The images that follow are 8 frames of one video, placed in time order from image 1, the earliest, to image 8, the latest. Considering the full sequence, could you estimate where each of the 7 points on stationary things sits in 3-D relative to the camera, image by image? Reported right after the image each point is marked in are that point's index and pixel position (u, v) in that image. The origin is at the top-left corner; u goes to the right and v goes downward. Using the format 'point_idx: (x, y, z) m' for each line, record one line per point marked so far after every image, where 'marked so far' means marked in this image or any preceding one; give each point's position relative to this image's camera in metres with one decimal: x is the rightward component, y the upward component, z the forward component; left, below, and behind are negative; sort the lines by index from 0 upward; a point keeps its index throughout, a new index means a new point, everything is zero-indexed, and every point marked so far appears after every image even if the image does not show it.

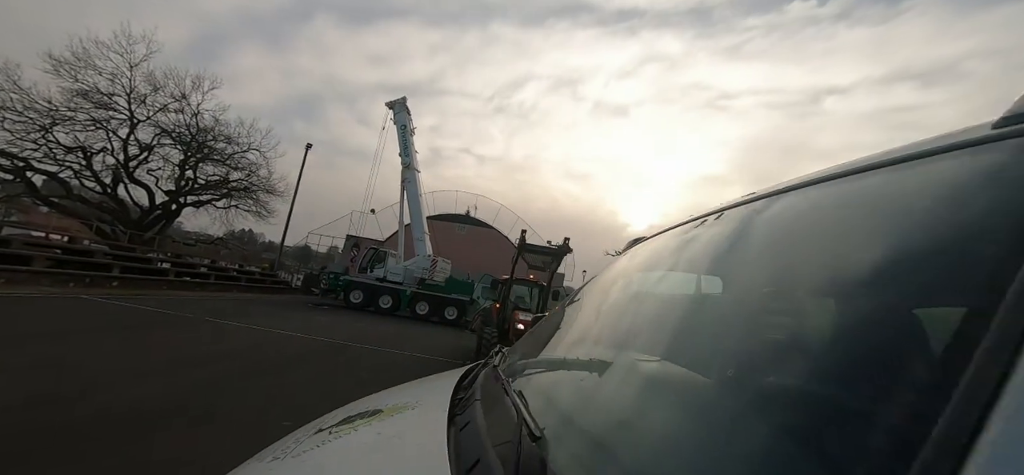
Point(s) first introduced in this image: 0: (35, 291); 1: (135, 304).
0: (-12.9, -1.5, +11.2) m
1: (-11.6, -2.0, +12.7) m
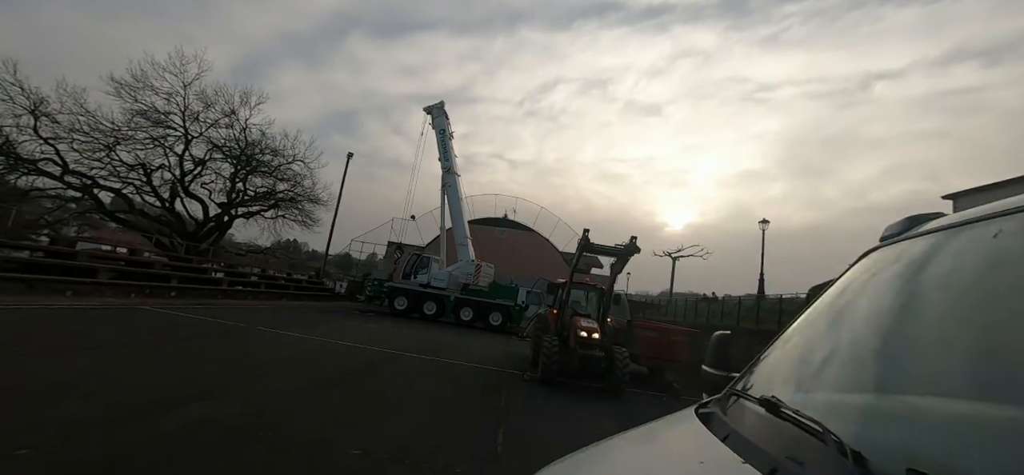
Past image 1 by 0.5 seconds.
0: (-11.4, -1.8, +11.4) m
1: (-10.0, -2.4, +12.8) m
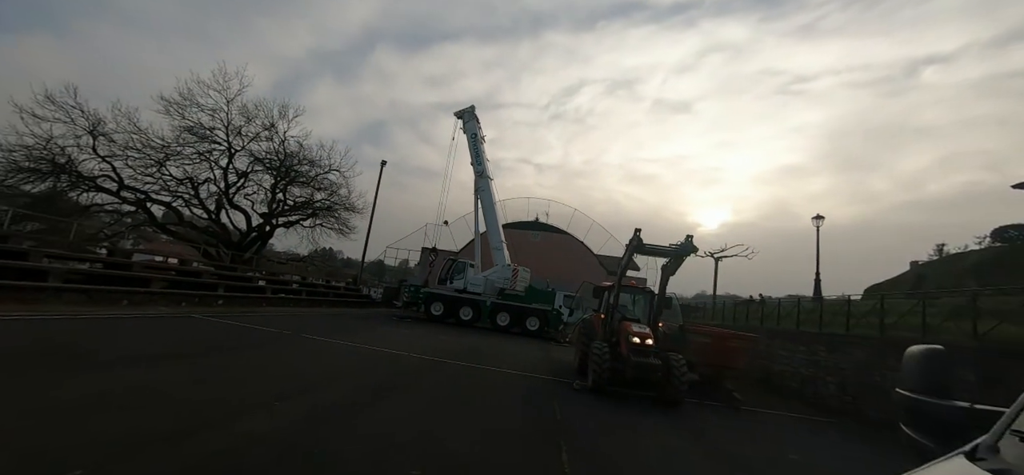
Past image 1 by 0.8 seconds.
0: (-10.2, -2.1, +11.7) m
1: (-8.6, -2.7, +13.0) m
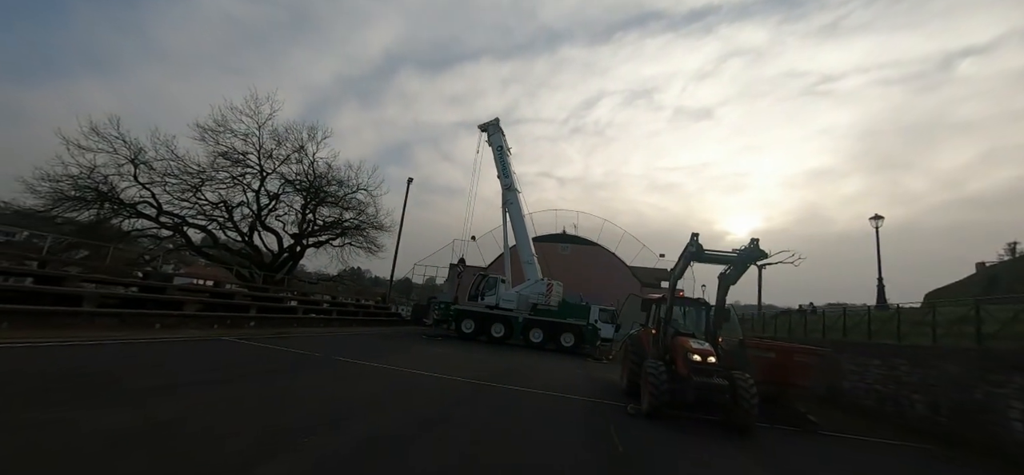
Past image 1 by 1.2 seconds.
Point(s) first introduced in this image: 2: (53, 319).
0: (-9.1, -2.7, +11.5) m
1: (-7.5, -3.3, +12.7) m
2: (-10.2, -1.8, +9.2) m
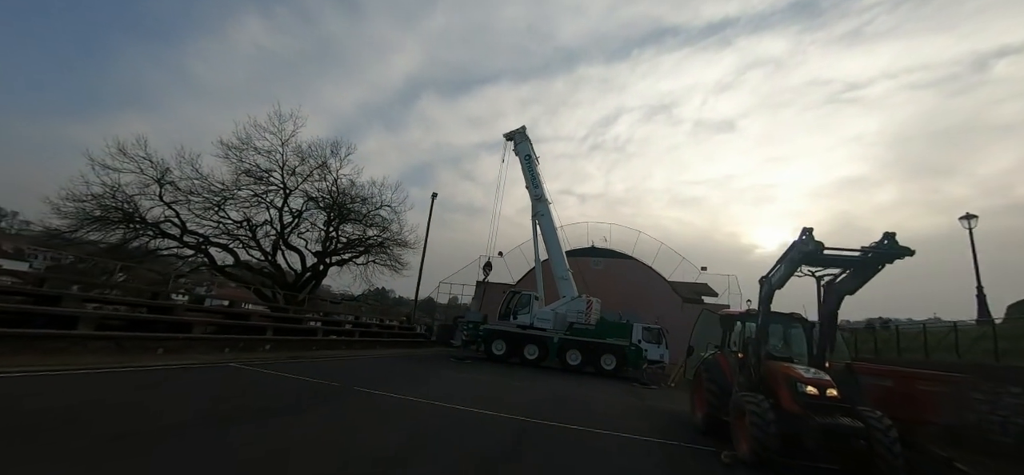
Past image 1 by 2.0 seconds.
0: (-7.9, -3.1, +10.3) m
1: (-6.3, -3.6, +11.4) m
2: (-9.2, -2.1, +8.1) m
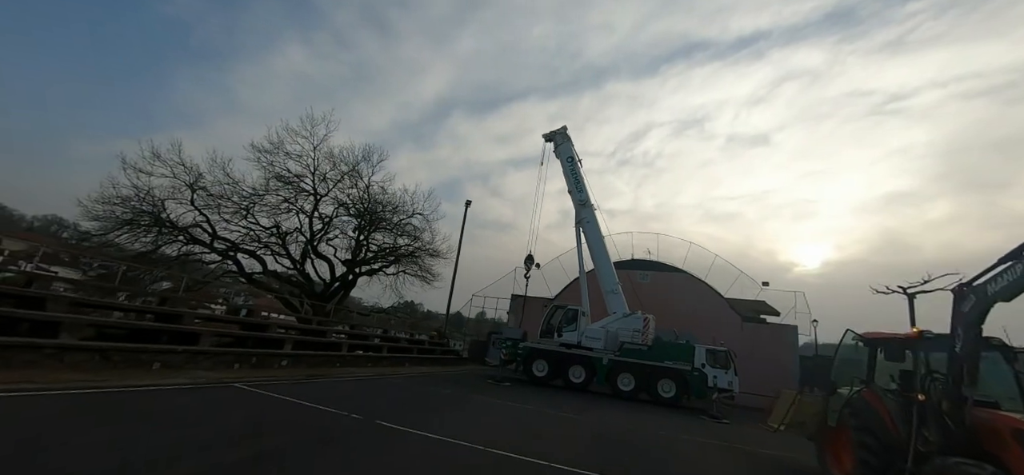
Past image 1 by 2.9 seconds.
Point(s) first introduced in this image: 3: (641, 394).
0: (-6.7, -3.0, +8.7) m
1: (-4.9, -3.6, +9.7) m
2: (-8.1, -1.9, +6.7) m
3: (+5.5, -6.6, +17.4) m
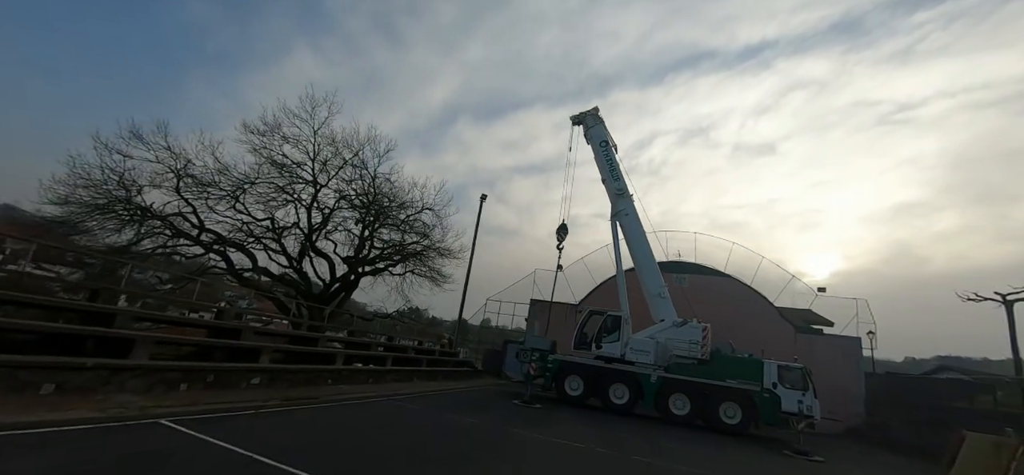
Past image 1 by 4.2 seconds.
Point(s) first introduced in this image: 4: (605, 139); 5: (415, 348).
0: (-5.7, -2.5, +5.9) m
1: (-4.0, -3.1, +6.8) m
2: (-7.2, -1.3, +3.9) m
3: (+6.5, -6.3, +14.4) m
4: (+4.6, +4.7, +19.9) m
5: (-4.6, -5.2, +19.7) m
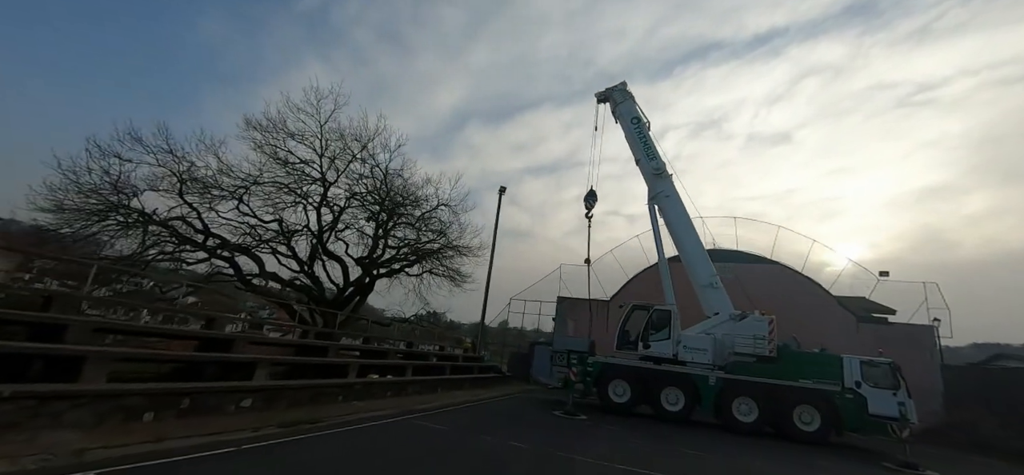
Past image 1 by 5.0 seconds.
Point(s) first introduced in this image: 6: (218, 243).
0: (-4.9, -2.3, +4.3) m
1: (-3.1, -2.8, +5.2) m
2: (-6.5, -1.2, +2.4) m
3: (+7.7, -5.6, +12.4) m
4: (+5.5, +5.2, +18.0) m
5: (-3.2, -5.0, +18.0) m
6: (-14.0, -0.3, +19.6) m
